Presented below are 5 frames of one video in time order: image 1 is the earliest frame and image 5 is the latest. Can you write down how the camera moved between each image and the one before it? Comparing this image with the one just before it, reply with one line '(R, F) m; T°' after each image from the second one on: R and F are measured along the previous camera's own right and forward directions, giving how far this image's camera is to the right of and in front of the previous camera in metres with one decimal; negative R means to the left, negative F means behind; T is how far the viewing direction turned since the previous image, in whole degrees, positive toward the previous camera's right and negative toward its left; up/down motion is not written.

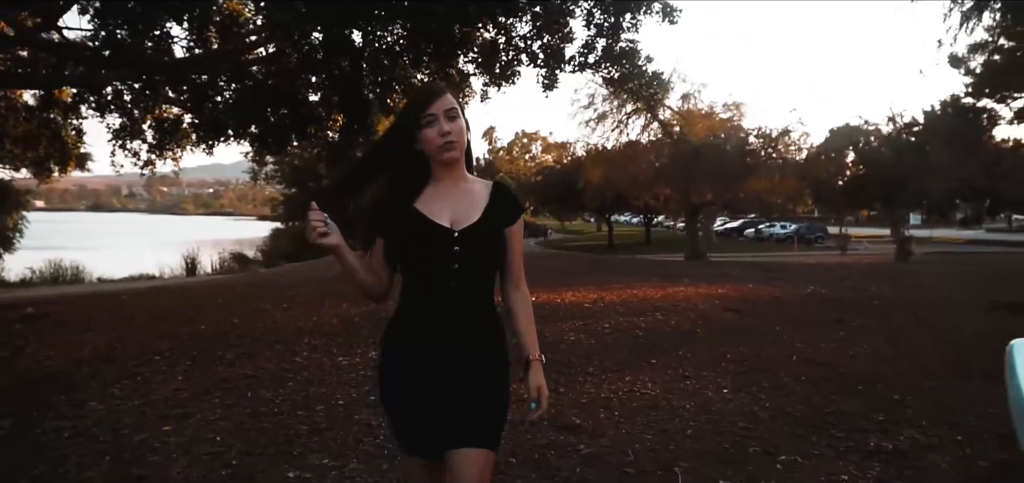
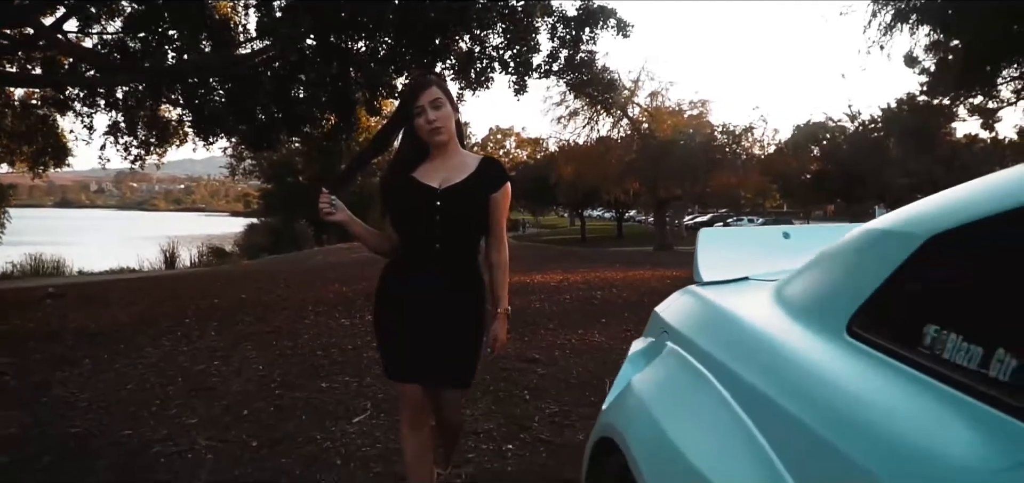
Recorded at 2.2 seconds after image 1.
(0.0, -1.5) m; +2°
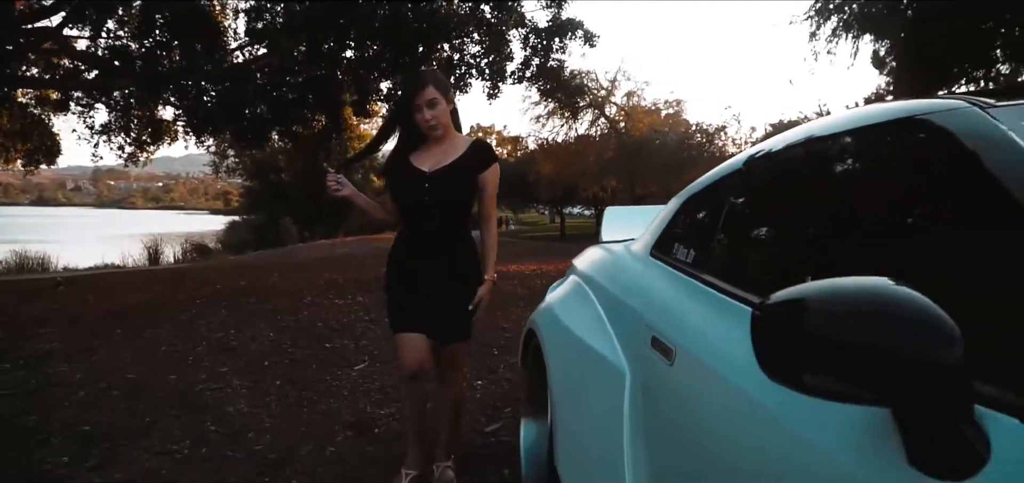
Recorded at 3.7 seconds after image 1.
(+0.1, -1.2) m; +1°
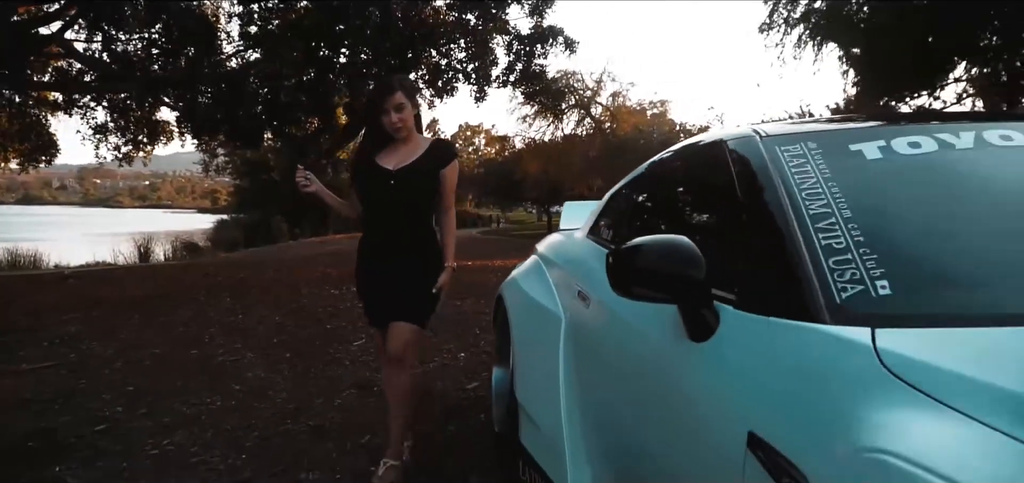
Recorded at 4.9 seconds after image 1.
(+0.1, -0.8) m; +1°
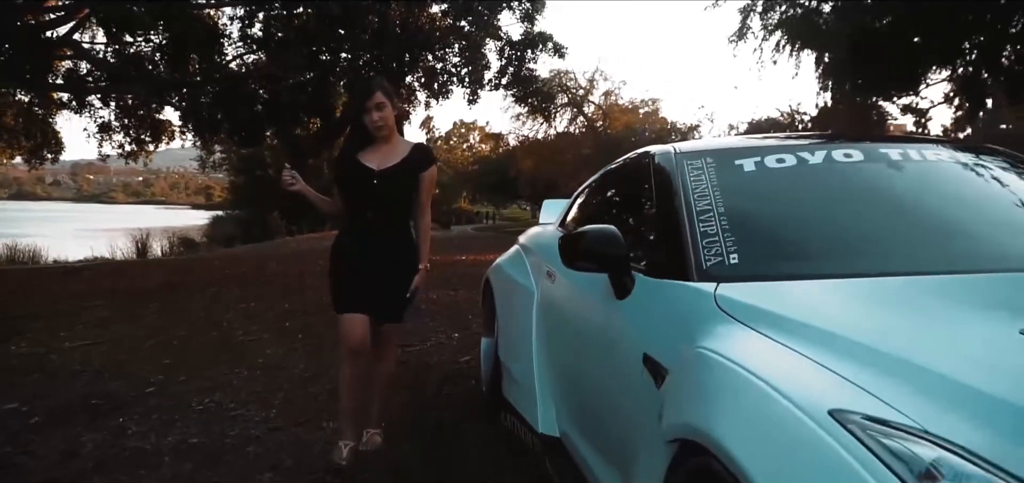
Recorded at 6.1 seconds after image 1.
(0.0, -0.8) m; 0°
